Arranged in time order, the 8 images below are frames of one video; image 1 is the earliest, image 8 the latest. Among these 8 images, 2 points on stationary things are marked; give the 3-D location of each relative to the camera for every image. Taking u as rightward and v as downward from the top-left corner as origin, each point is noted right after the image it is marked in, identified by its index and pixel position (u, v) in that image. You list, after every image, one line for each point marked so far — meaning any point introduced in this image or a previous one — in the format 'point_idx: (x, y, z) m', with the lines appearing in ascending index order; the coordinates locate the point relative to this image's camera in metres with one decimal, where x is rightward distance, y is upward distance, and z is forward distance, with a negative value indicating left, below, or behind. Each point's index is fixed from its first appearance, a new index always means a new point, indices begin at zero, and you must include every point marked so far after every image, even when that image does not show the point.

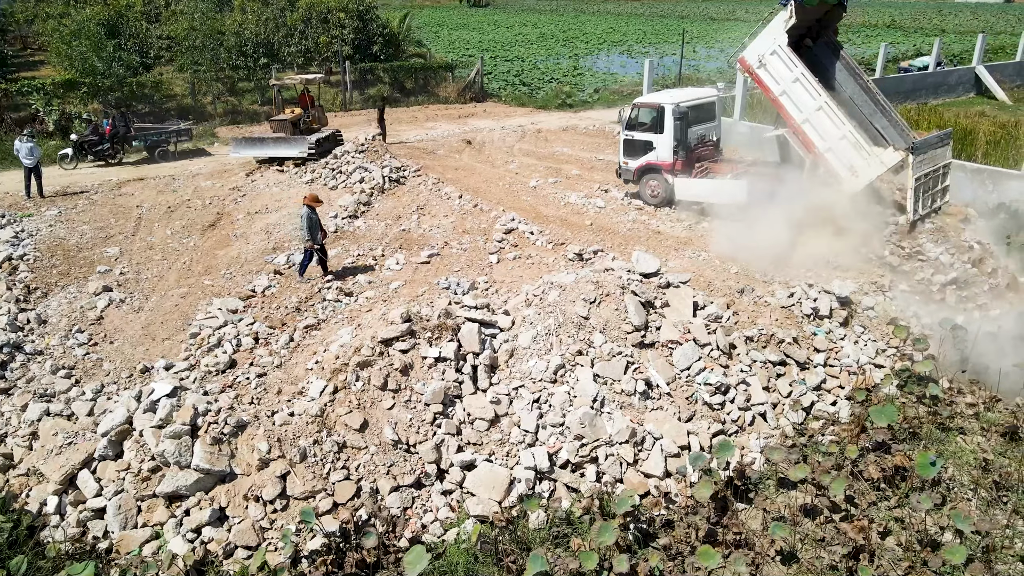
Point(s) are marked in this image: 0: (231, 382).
0: (-2.6, -0.9, +6.0) m
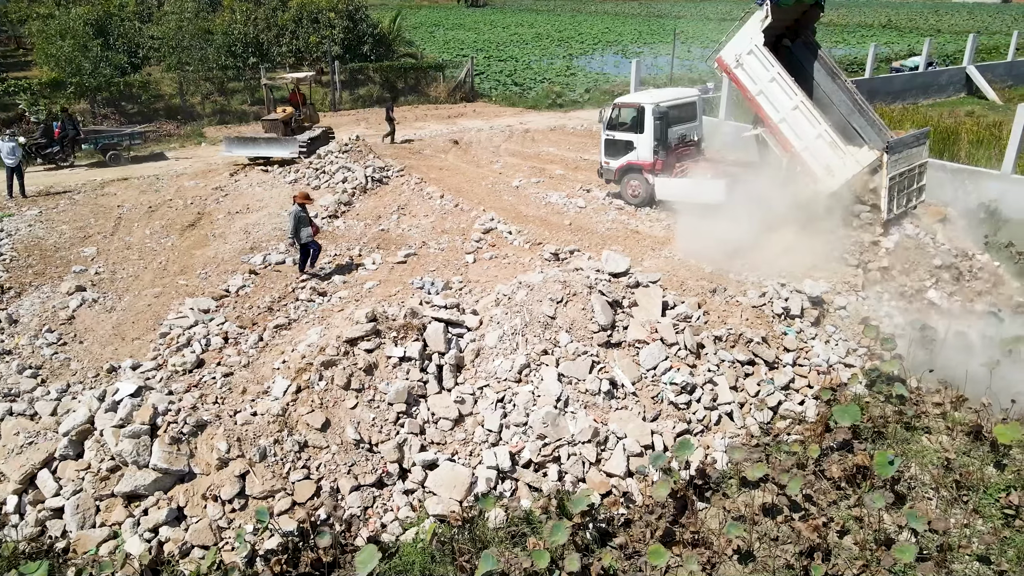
0: (-2.9, -0.9, +6.0) m
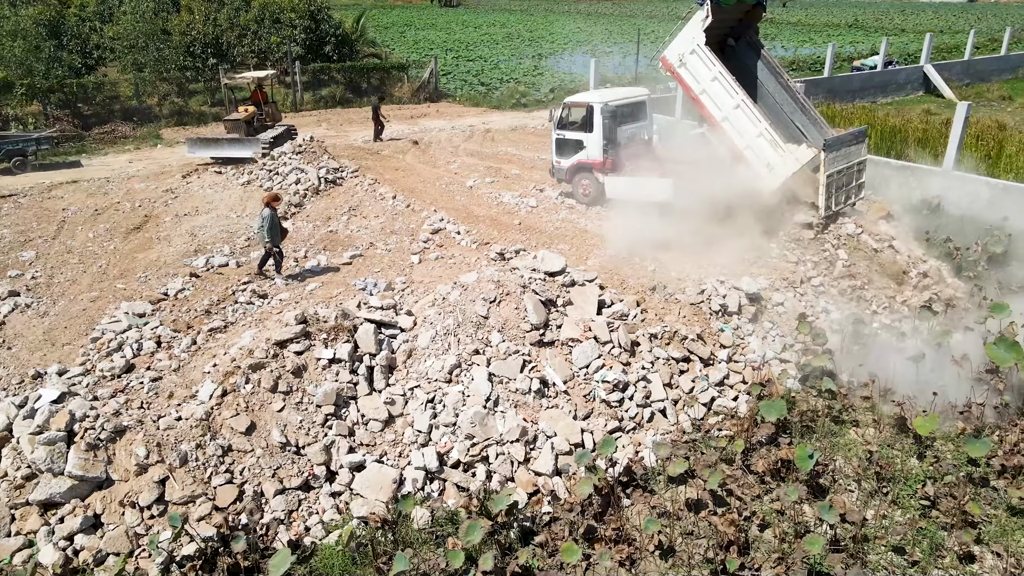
0: (-3.6, -0.9, +5.9) m
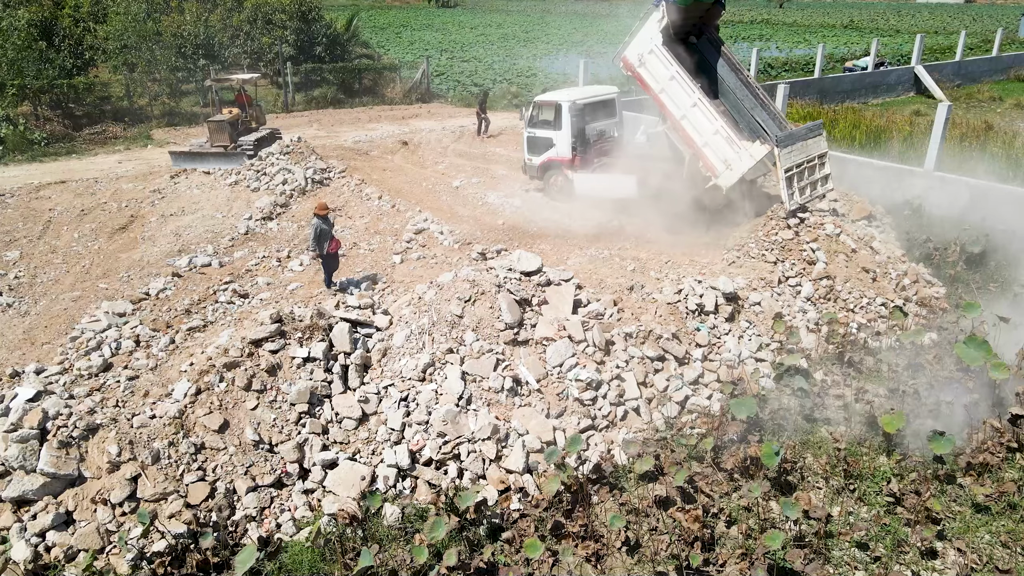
0: (-3.8, -0.9, +6.0) m
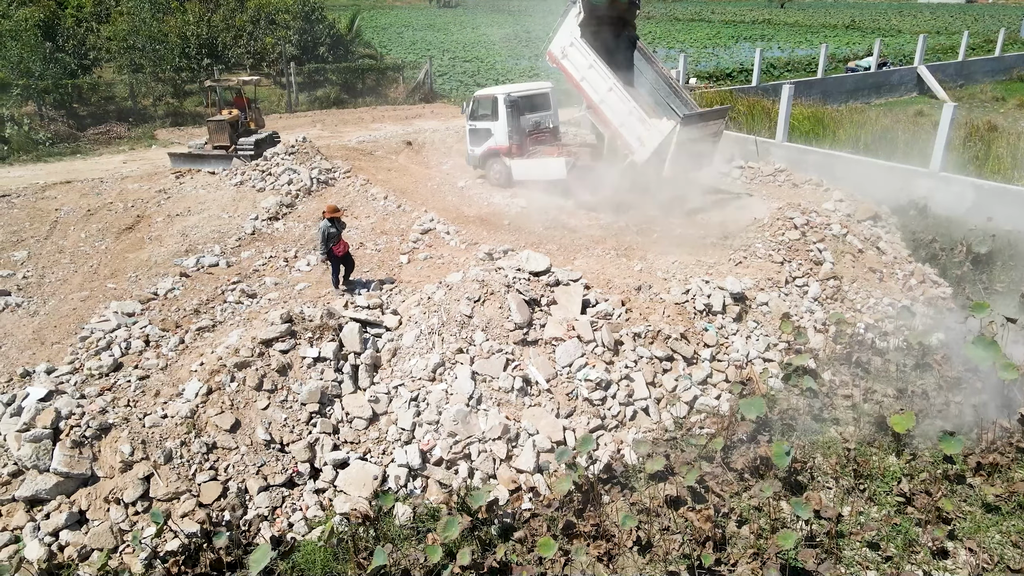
0: (-3.7, -0.9, +6.0) m
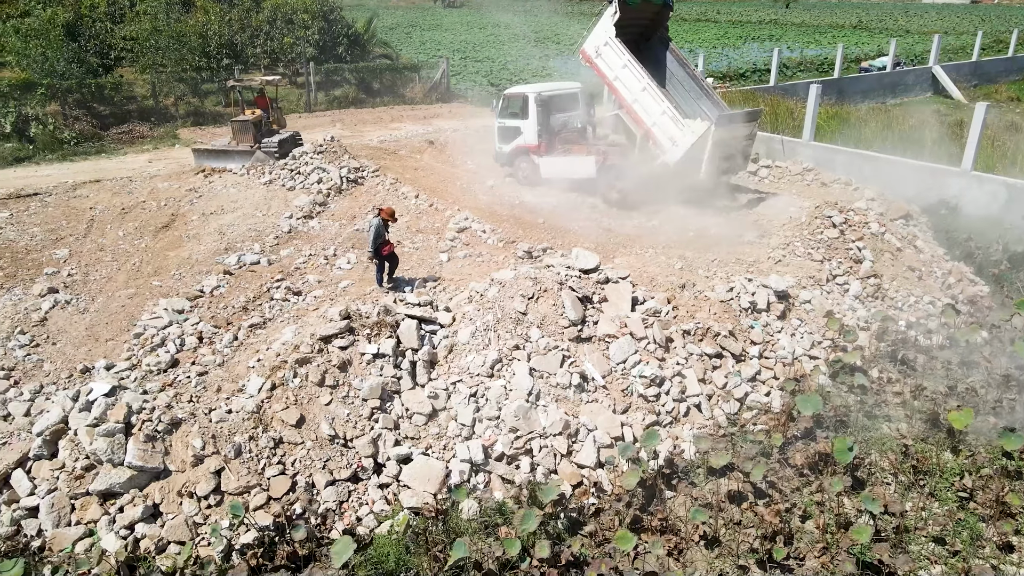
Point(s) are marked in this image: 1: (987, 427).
0: (-3.2, -0.9, +6.0) m
1: (+4.4, -1.3, +6.0) m
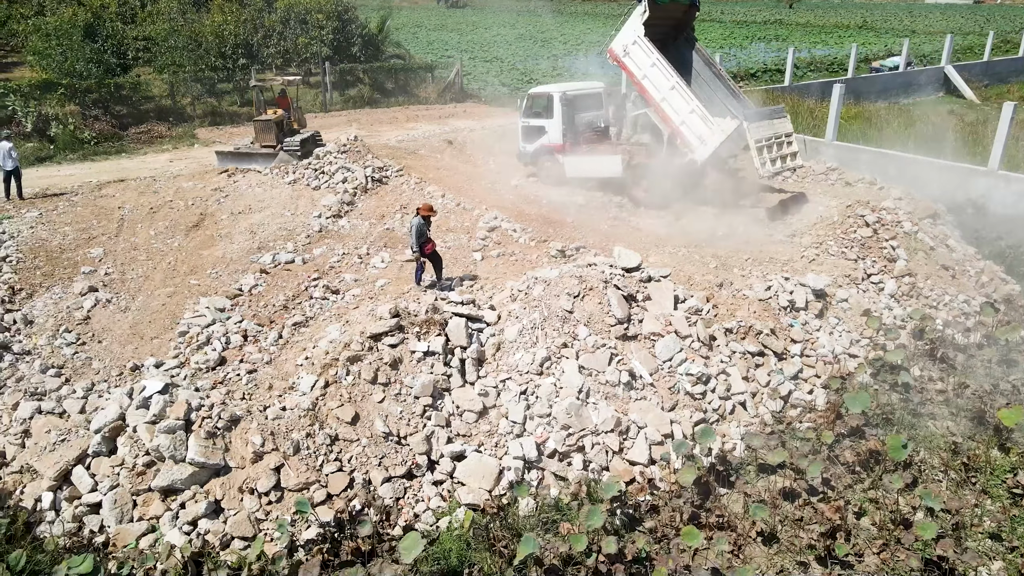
0: (-2.7, -0.9, +6.1) m
1: (+4.9, -1.3, +6.1) m
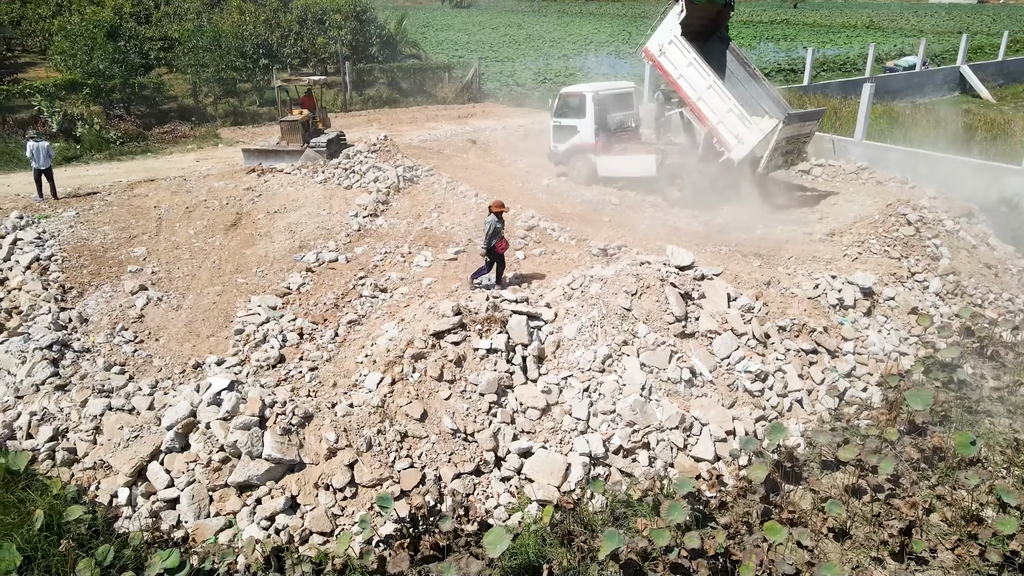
0: (-2.1, -0.8, +6.1) m
1: (+5.5, -1.3, +6.1) m
